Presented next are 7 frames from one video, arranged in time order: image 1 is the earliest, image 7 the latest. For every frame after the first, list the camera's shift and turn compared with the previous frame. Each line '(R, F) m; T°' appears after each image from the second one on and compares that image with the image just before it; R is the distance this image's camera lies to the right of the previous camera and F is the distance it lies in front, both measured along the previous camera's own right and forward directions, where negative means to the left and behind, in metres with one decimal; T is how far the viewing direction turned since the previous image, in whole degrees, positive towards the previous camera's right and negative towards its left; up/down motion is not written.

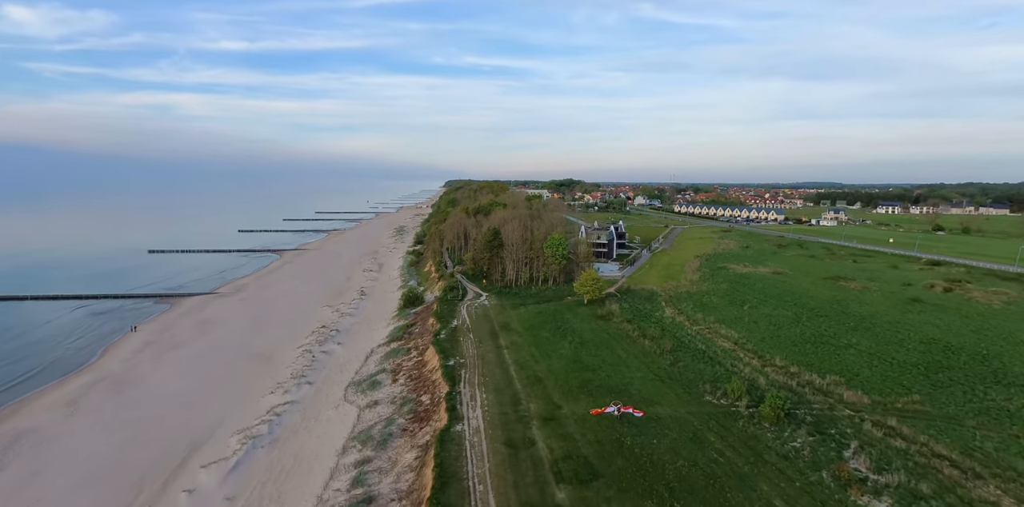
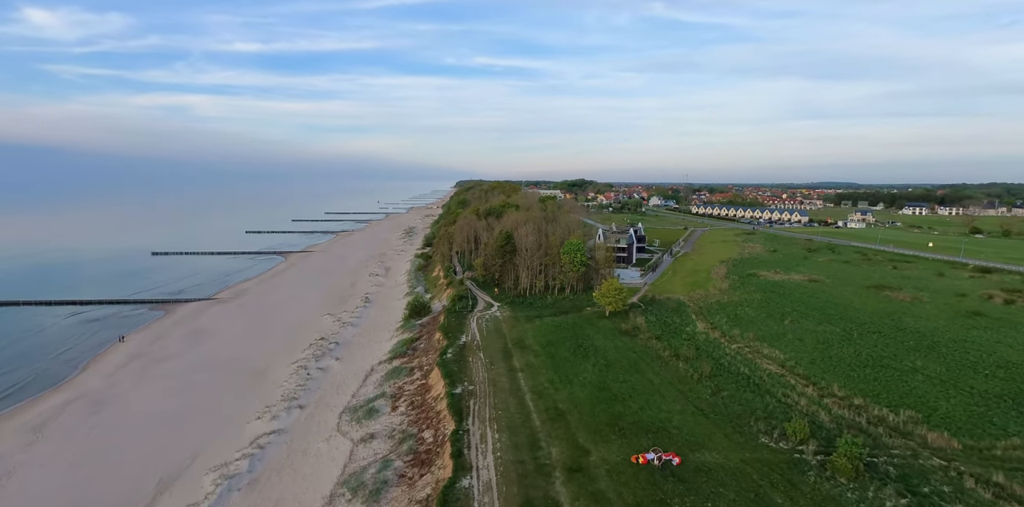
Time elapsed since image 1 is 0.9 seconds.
(-0.3, +3.8) m; -1°
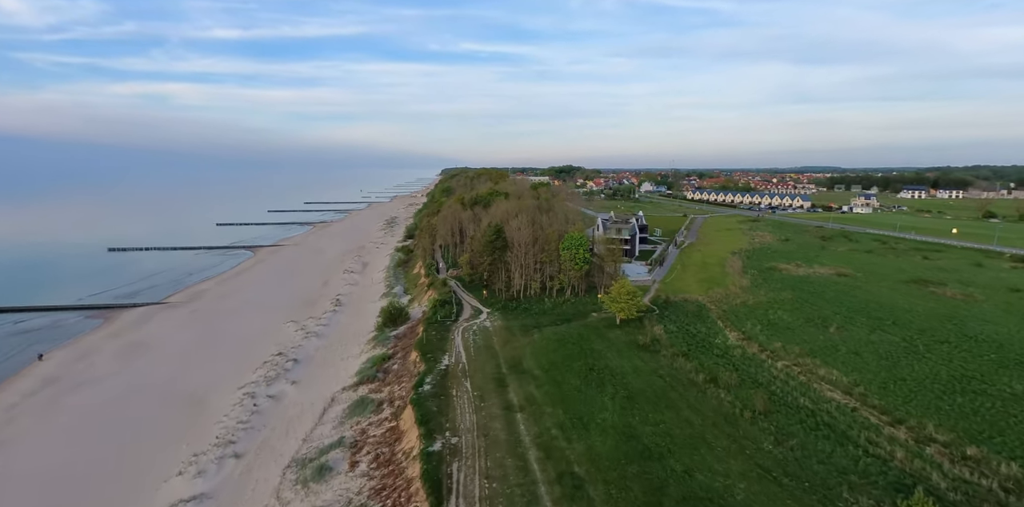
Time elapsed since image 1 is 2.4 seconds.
(-0.3, +6.6) m; +1°
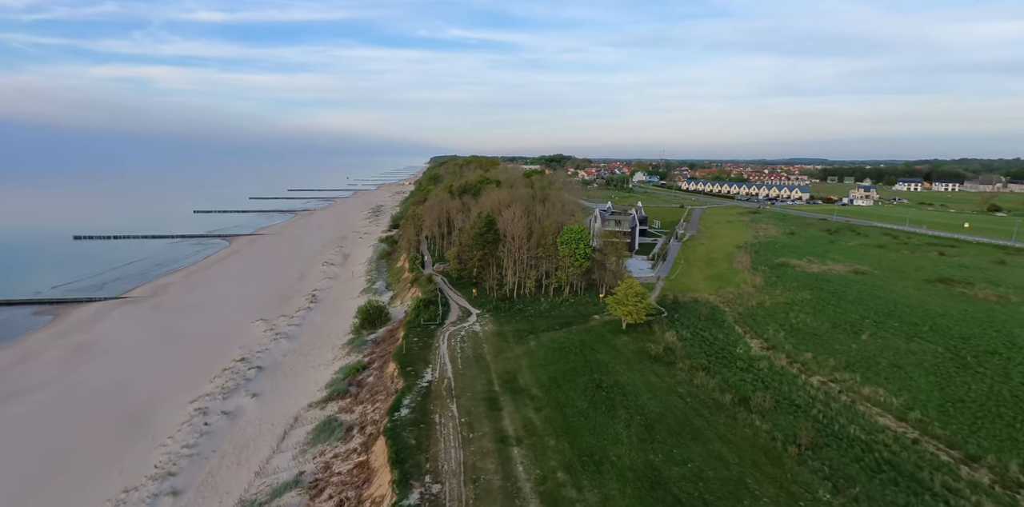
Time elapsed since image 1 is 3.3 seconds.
(-0.2, +4.0) m; +1°
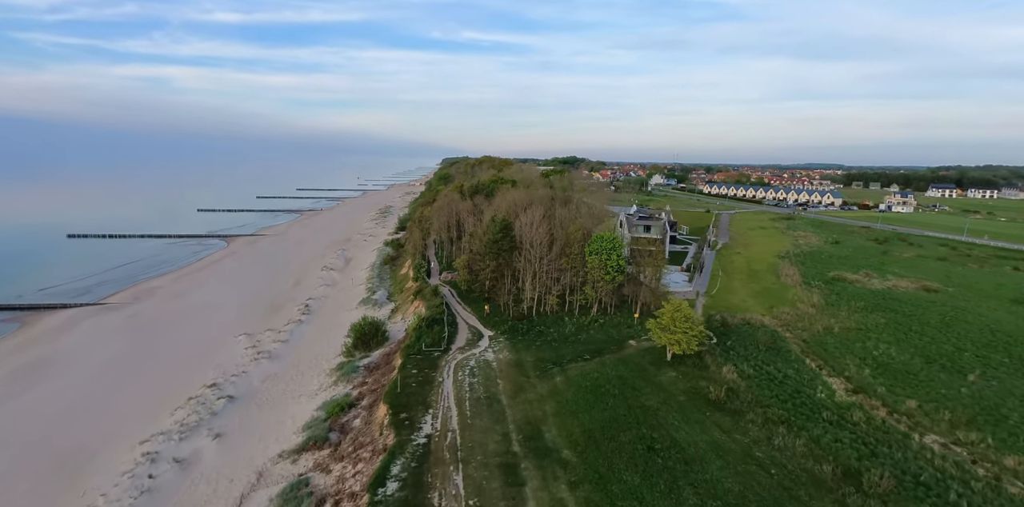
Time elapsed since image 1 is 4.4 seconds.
(-0.6, +5.1) m; -1°
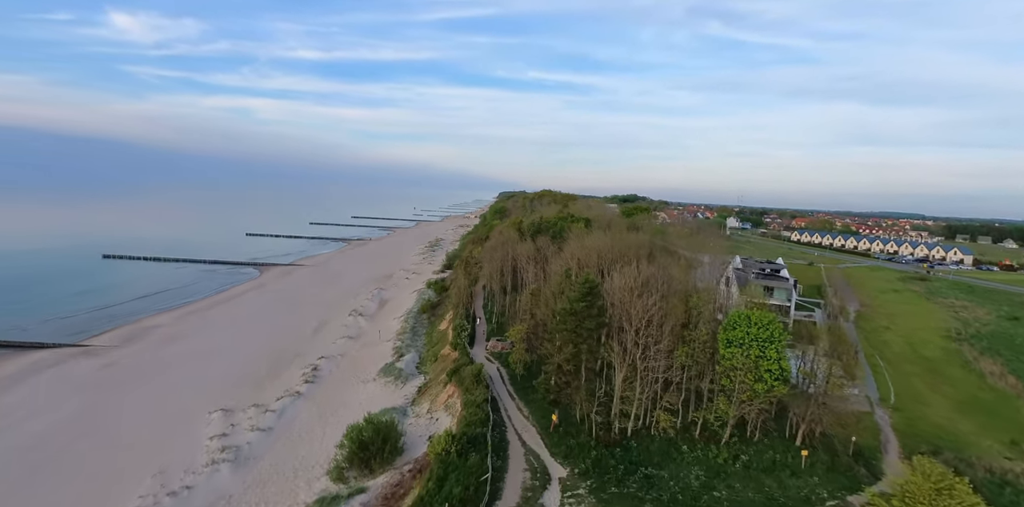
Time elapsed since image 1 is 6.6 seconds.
(-1.5, +10.3) m; -6°
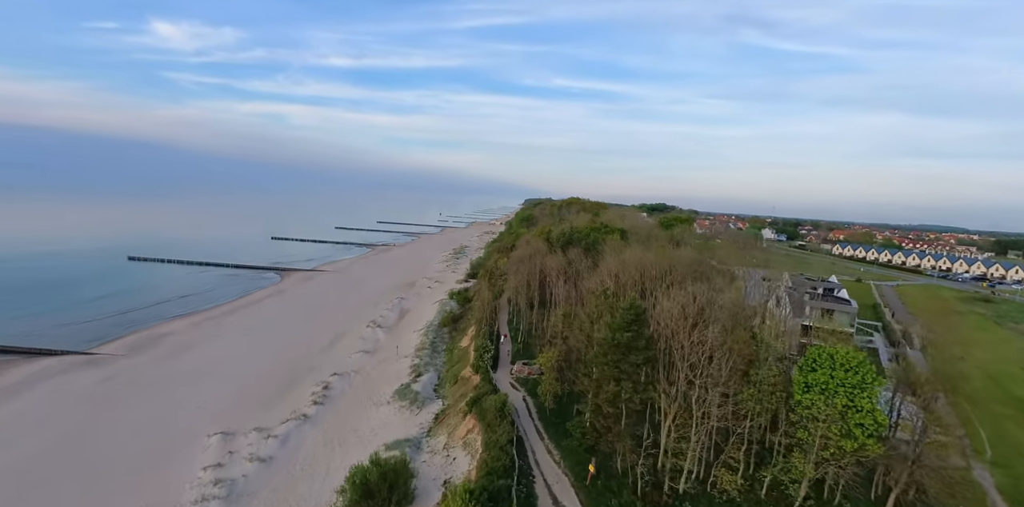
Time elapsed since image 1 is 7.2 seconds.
(-0.3, +2.7) m; -3°
